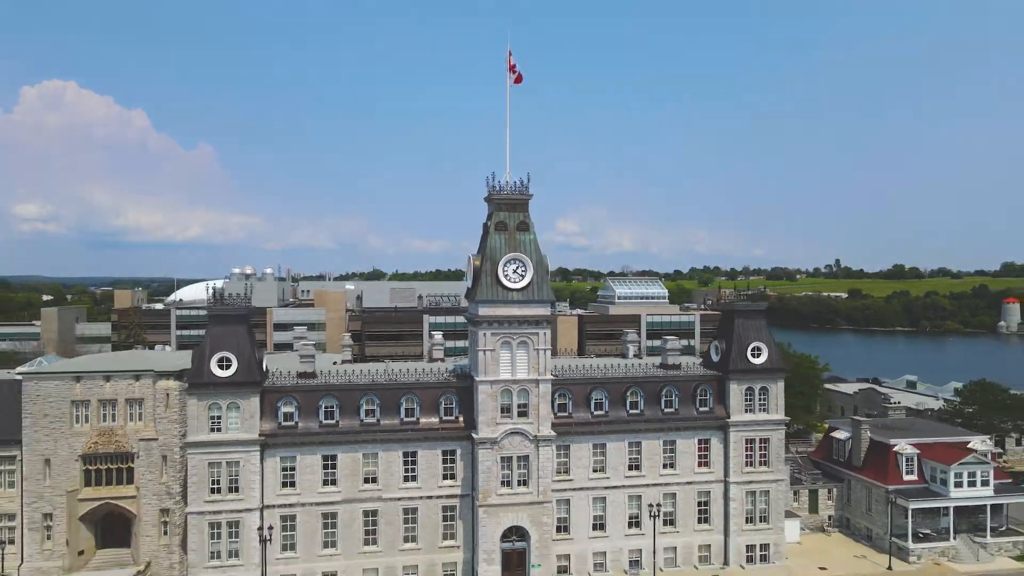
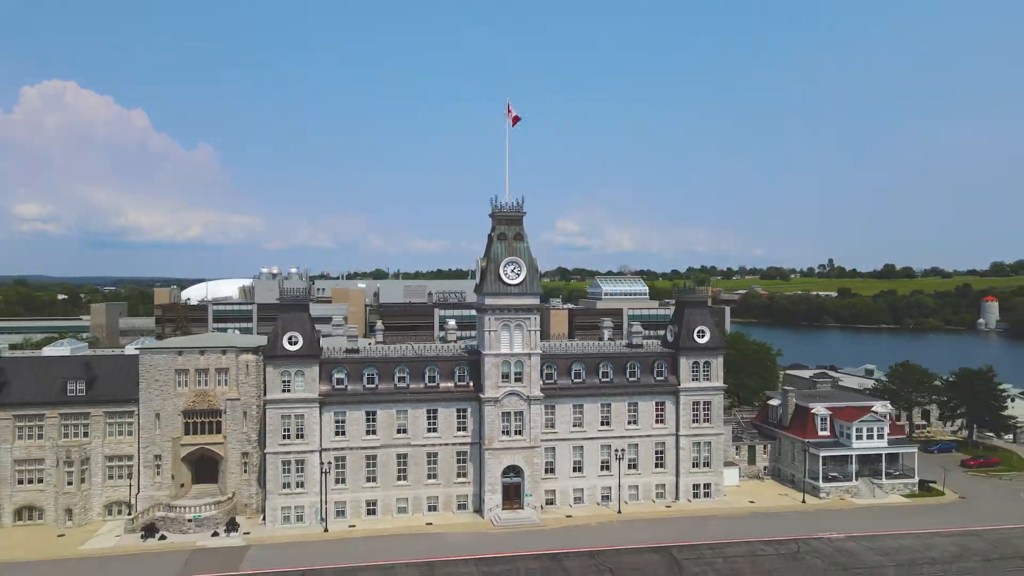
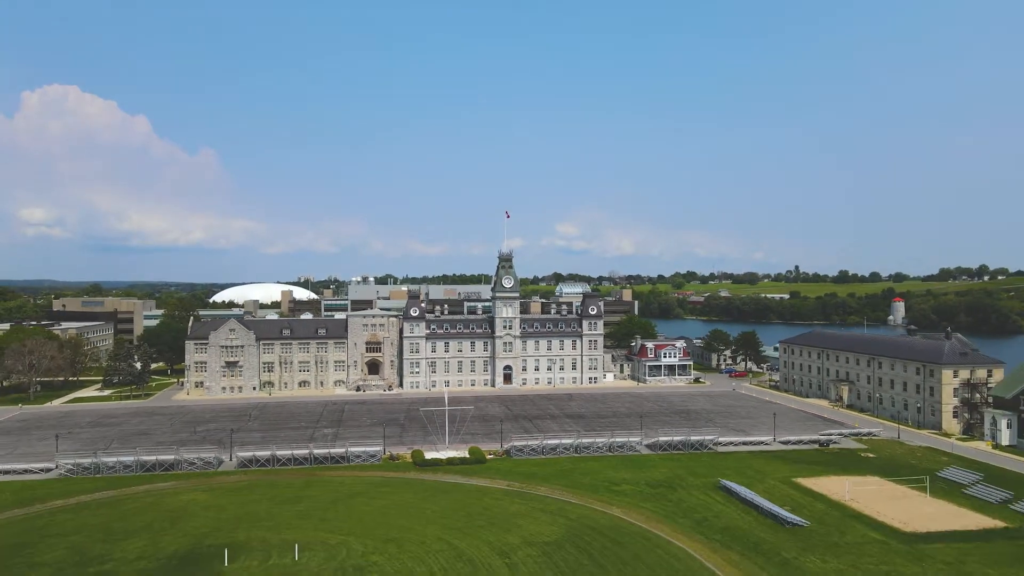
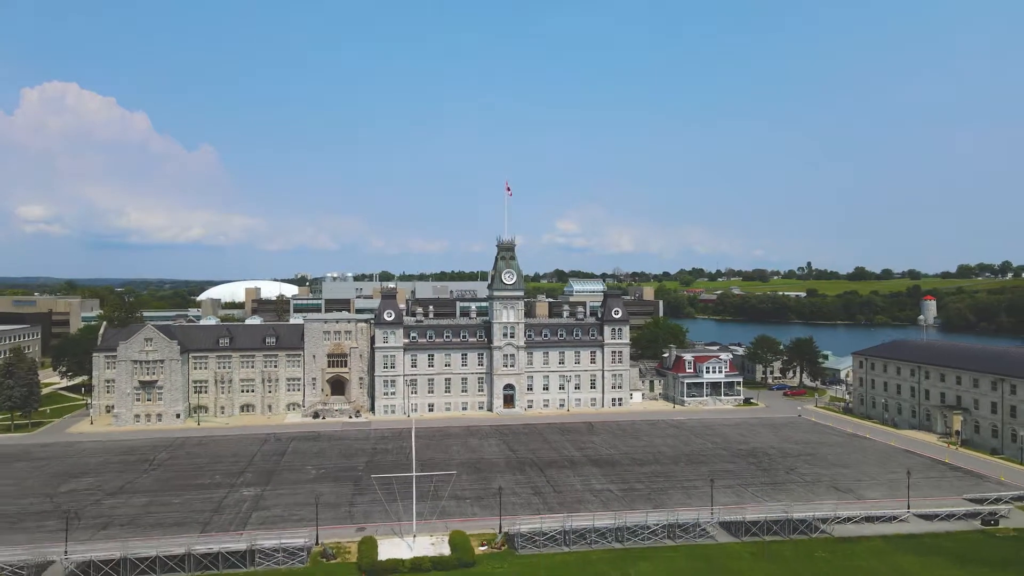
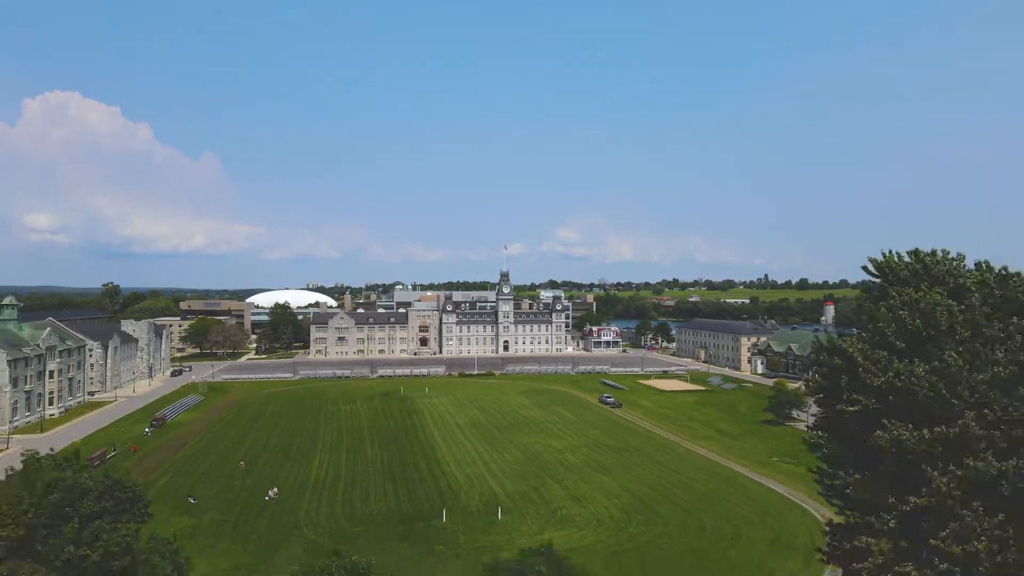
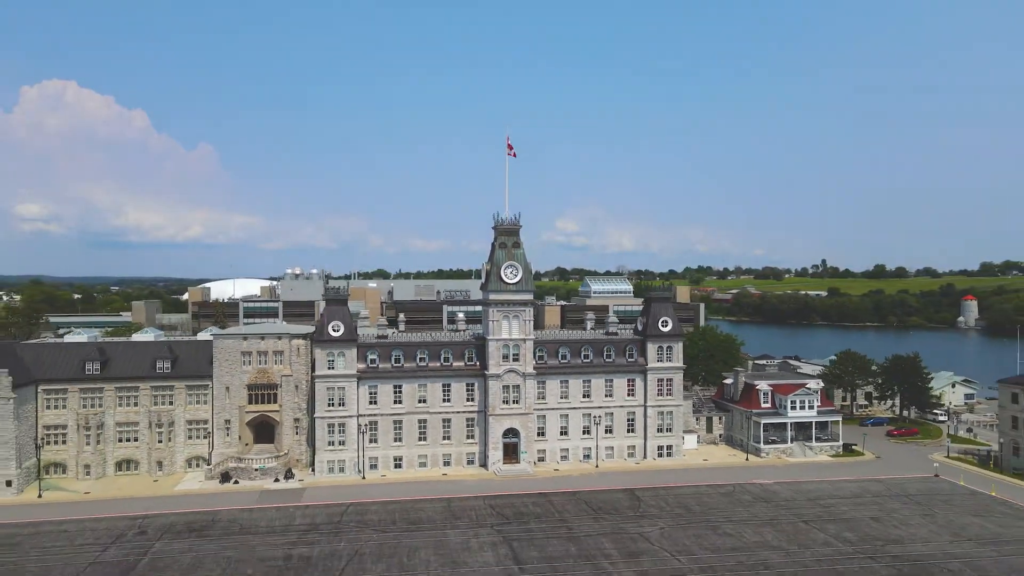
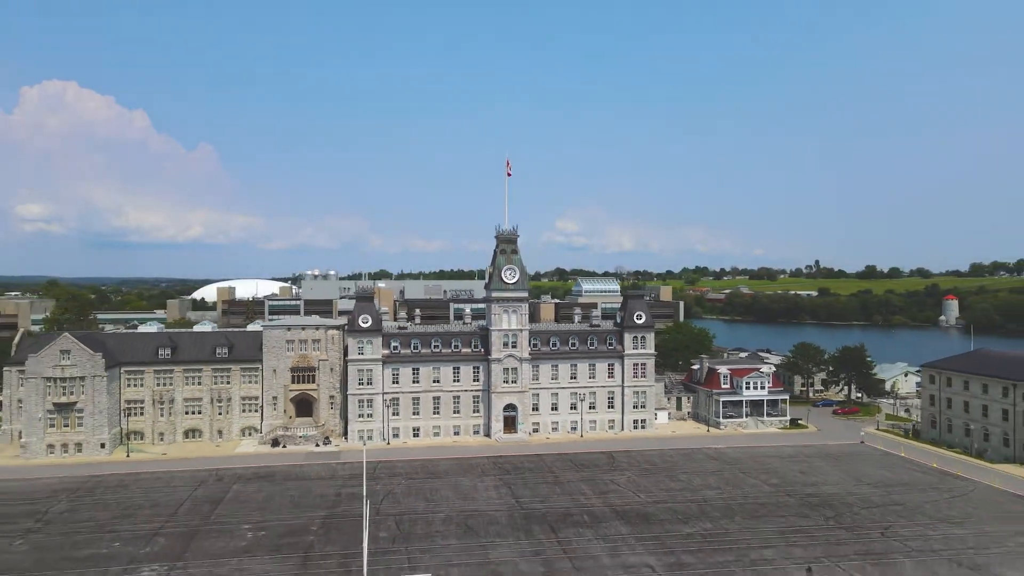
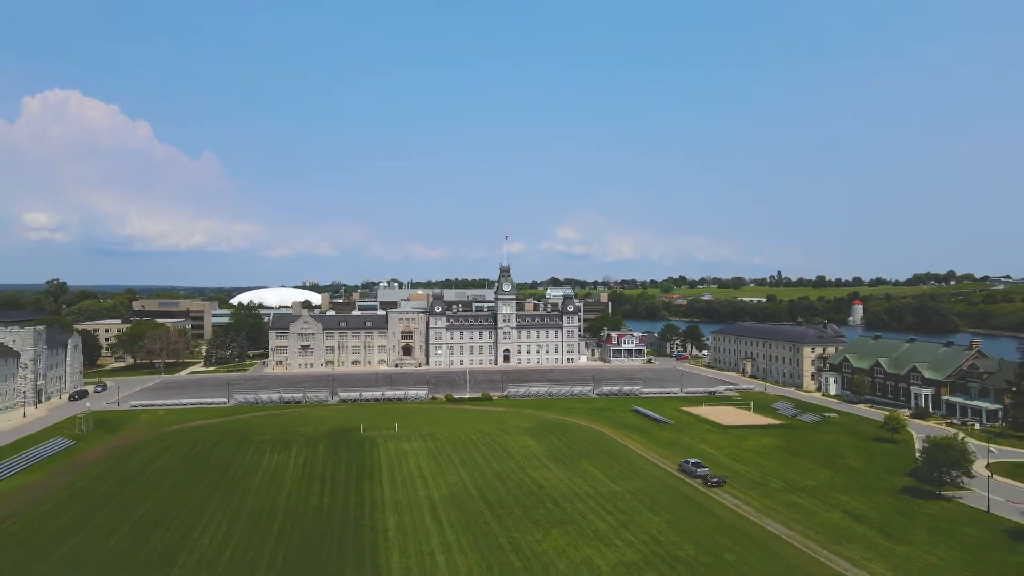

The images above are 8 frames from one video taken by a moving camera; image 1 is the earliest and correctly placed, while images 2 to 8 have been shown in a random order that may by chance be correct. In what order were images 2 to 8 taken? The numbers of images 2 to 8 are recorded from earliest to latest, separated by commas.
2, 6, 7, 4, 3, 8, 5
